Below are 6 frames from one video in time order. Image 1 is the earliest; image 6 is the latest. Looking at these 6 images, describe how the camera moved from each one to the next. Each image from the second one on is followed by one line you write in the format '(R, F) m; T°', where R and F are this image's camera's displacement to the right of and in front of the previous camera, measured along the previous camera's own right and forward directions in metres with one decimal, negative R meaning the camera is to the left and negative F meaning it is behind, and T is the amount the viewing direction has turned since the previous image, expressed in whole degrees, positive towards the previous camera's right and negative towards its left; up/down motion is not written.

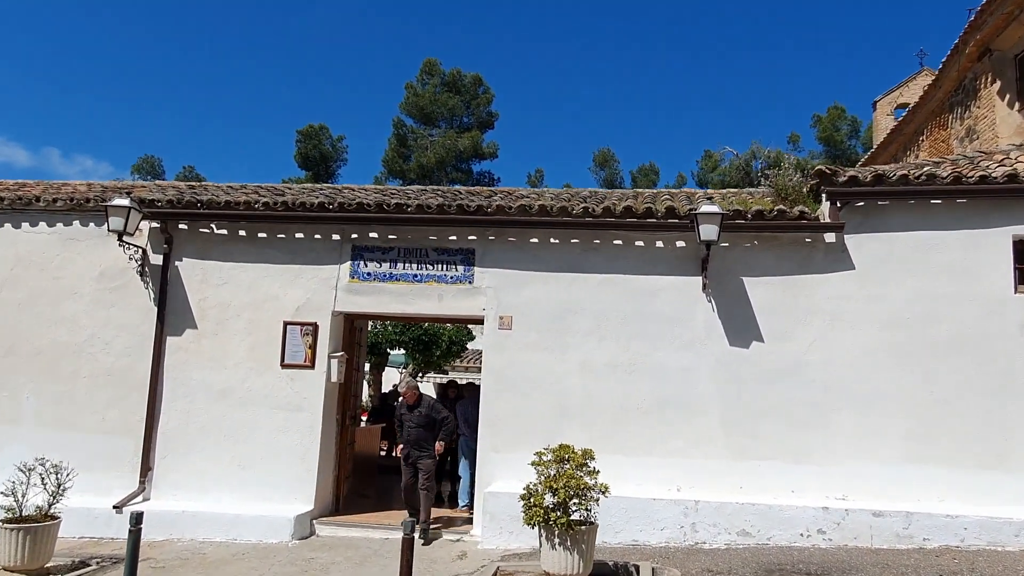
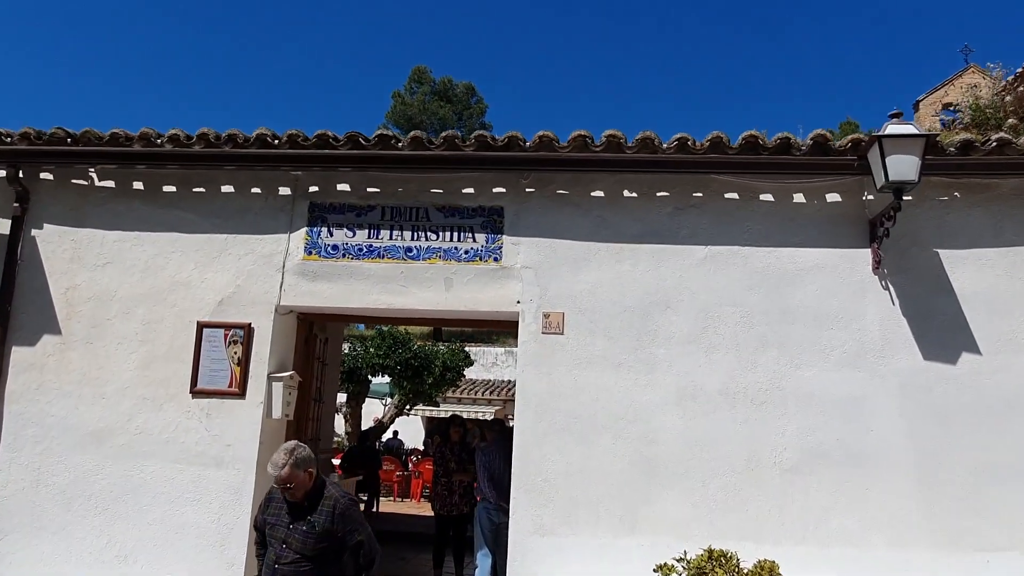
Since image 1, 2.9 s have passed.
(-0.5, +3.4) m; +1°
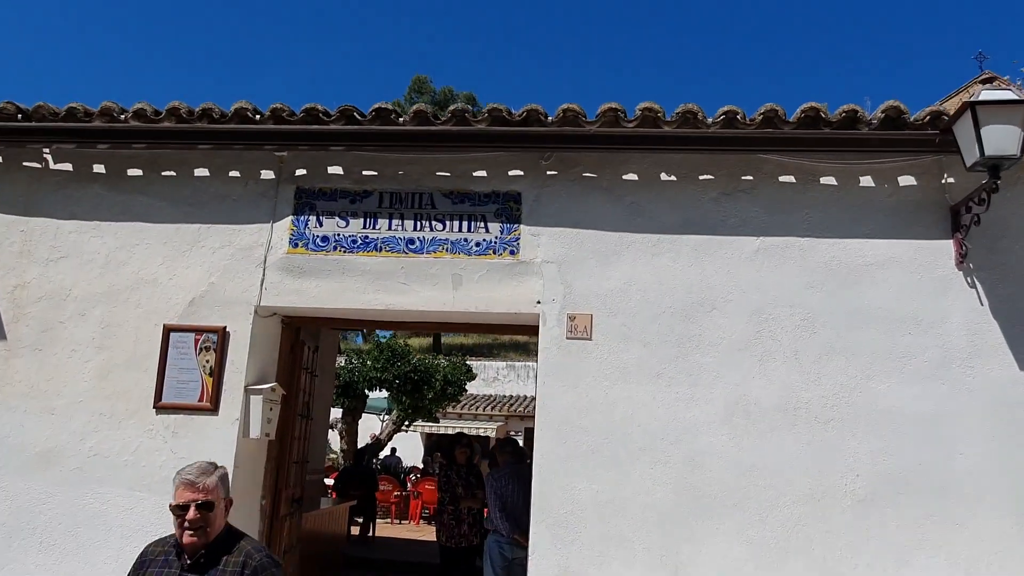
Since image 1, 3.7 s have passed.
(-0.1, +0.8) m; 0°
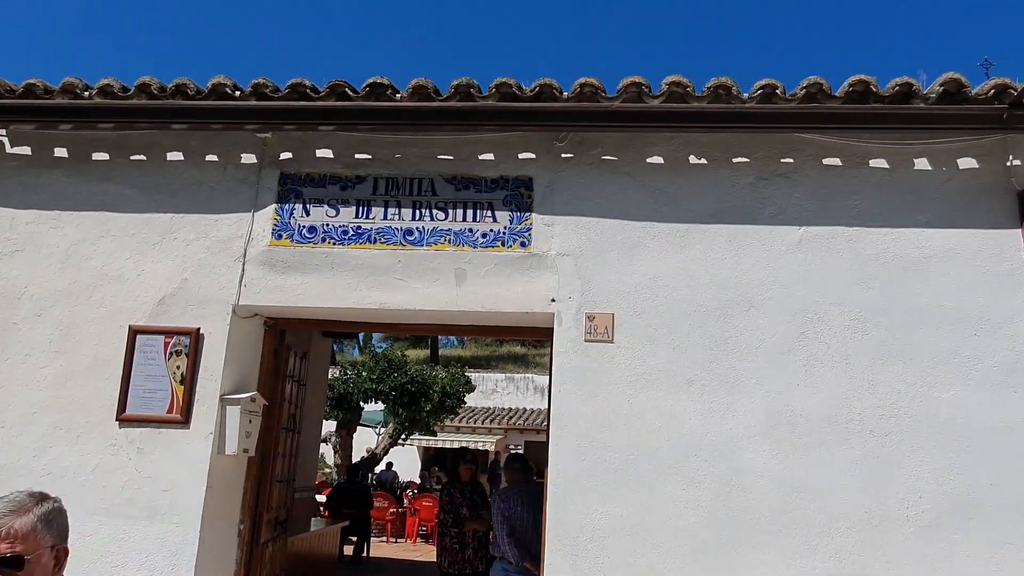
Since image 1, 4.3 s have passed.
(-0.1, +0.6) m; 0°
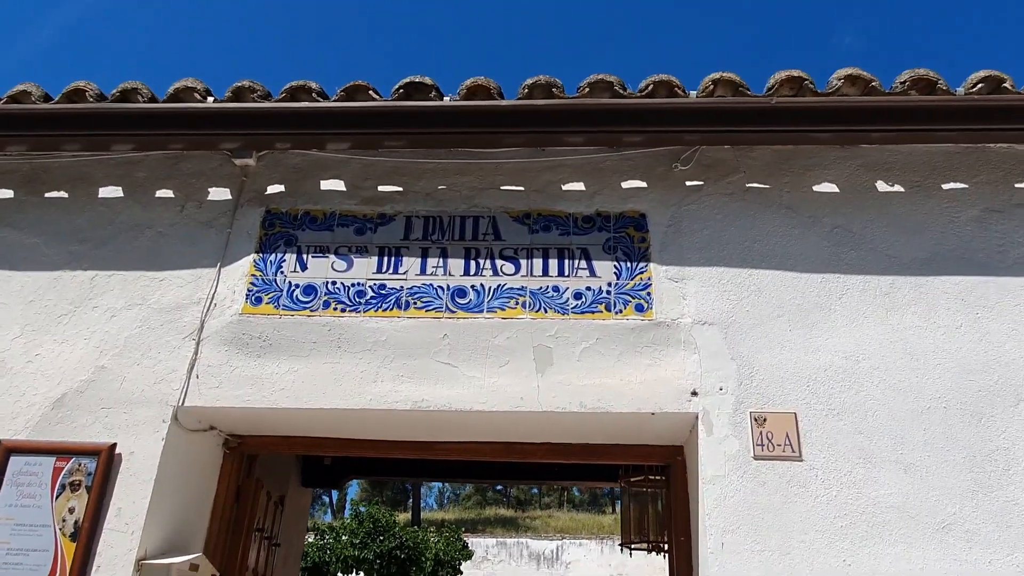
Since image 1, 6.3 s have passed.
(-0.5, +1.6) m; +2°
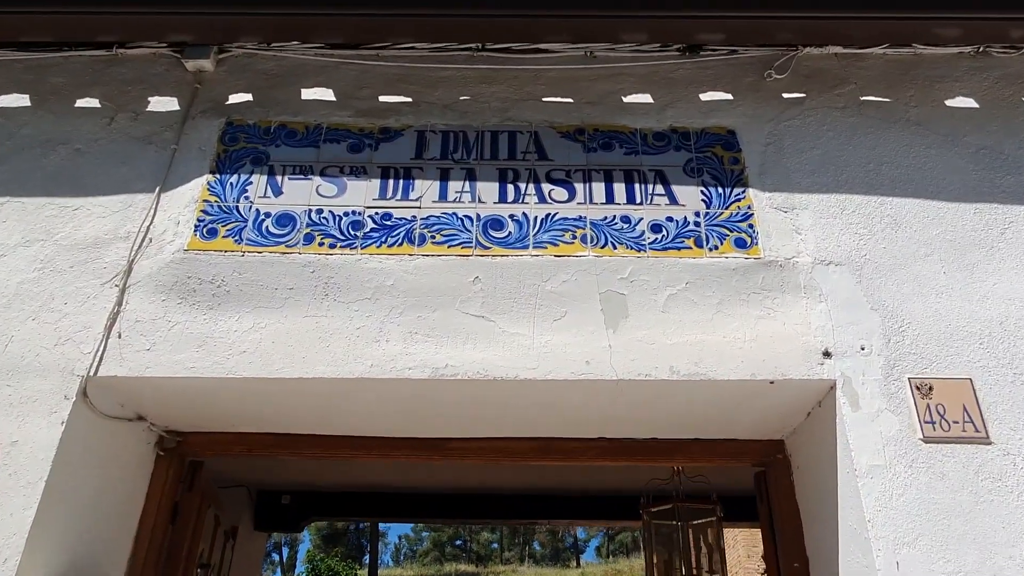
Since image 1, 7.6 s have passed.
(-0.3, +0.8) m; +3°
